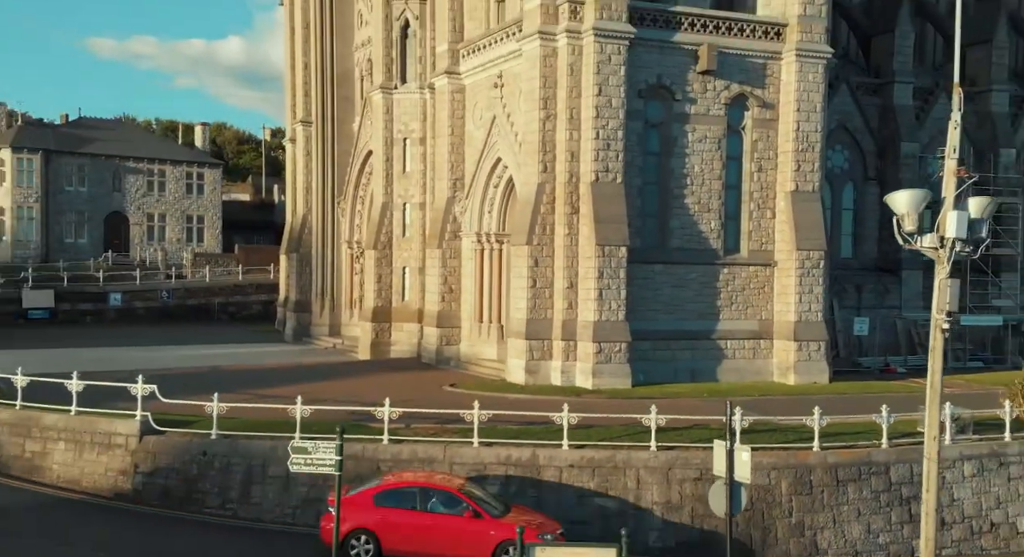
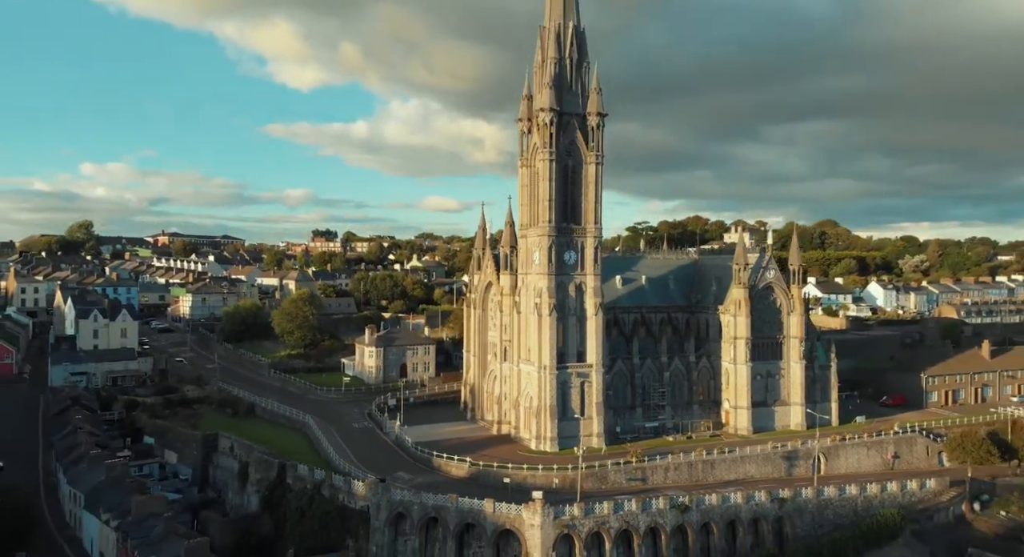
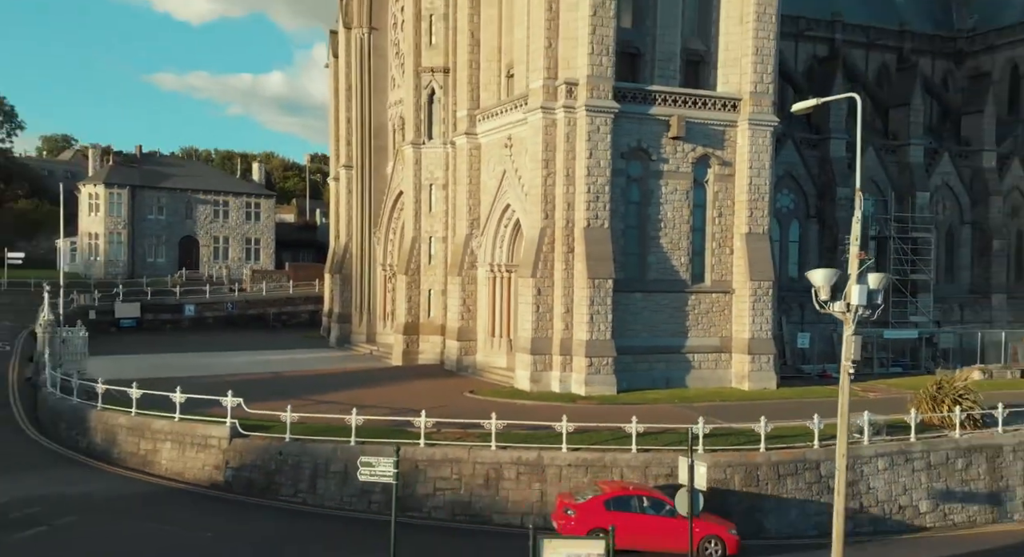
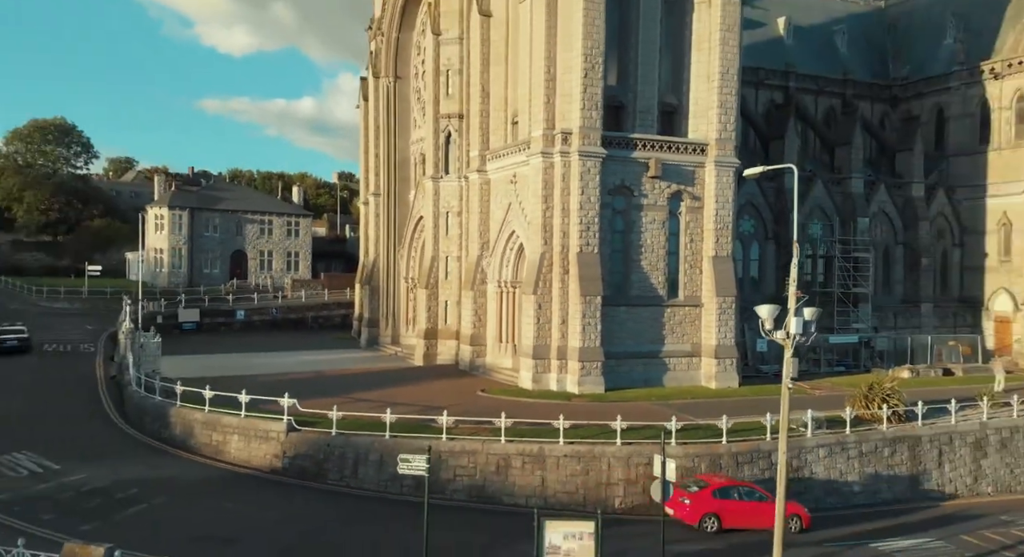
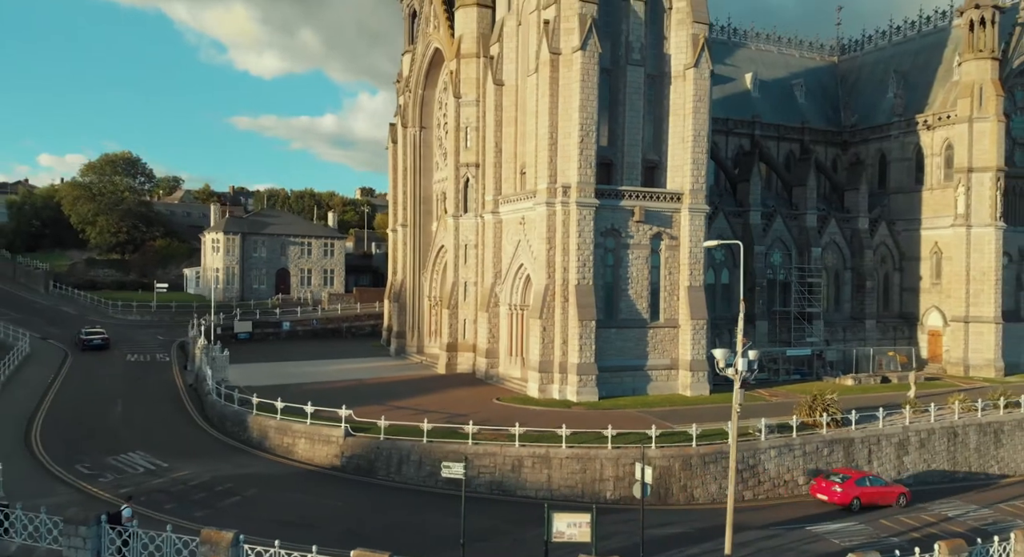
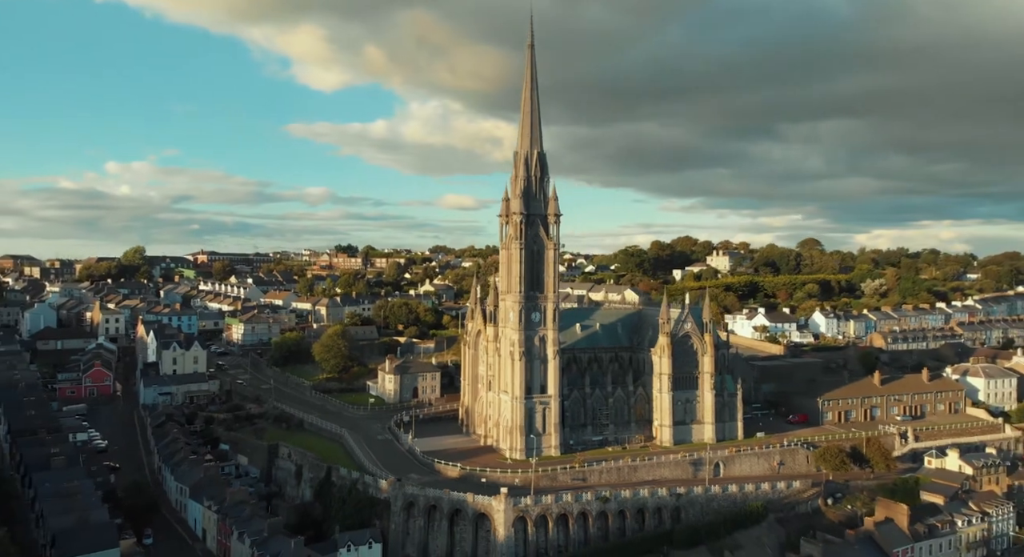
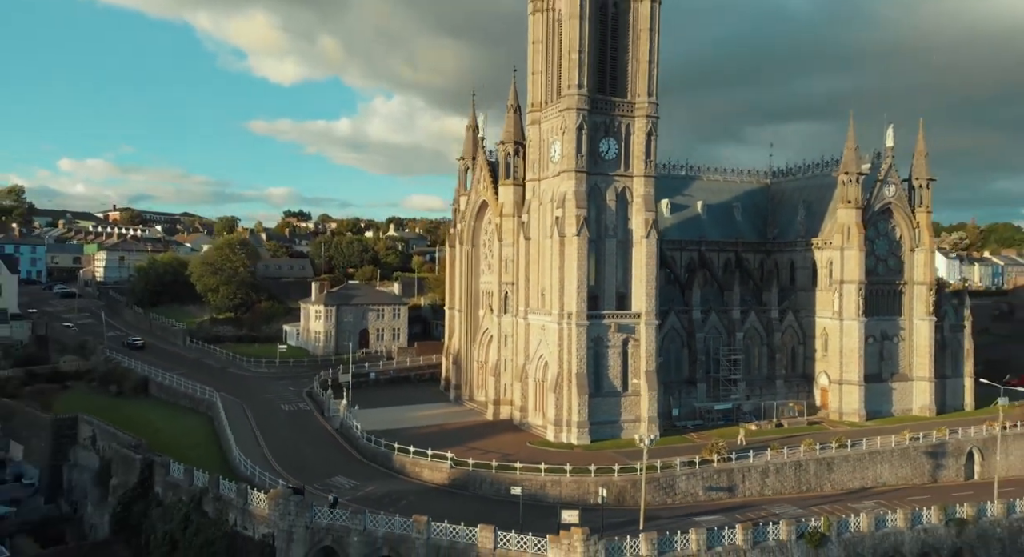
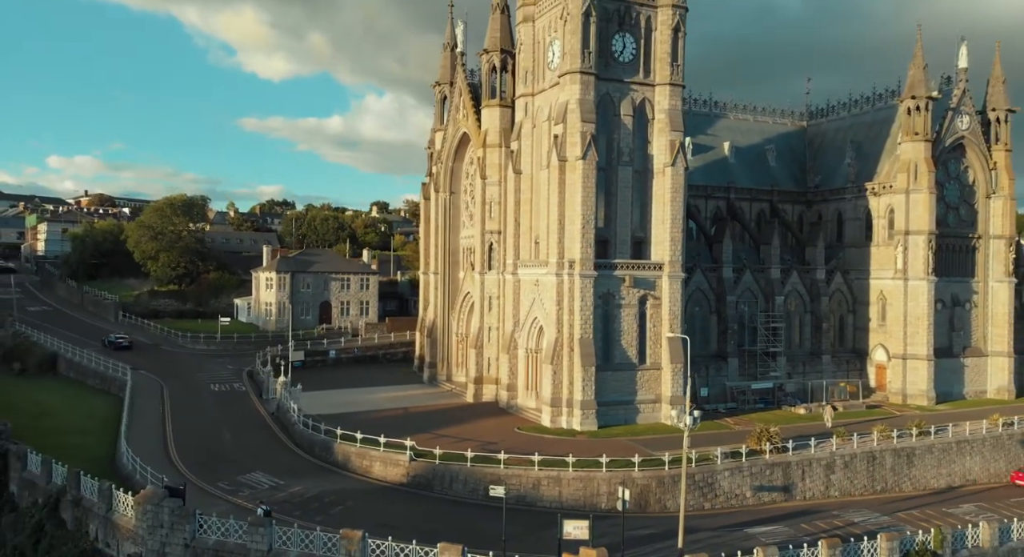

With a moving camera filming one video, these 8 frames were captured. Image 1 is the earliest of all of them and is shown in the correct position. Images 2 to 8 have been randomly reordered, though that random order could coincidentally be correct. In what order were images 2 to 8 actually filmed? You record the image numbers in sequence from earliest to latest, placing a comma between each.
3, 4, 5, 8, 7, 2, 6
